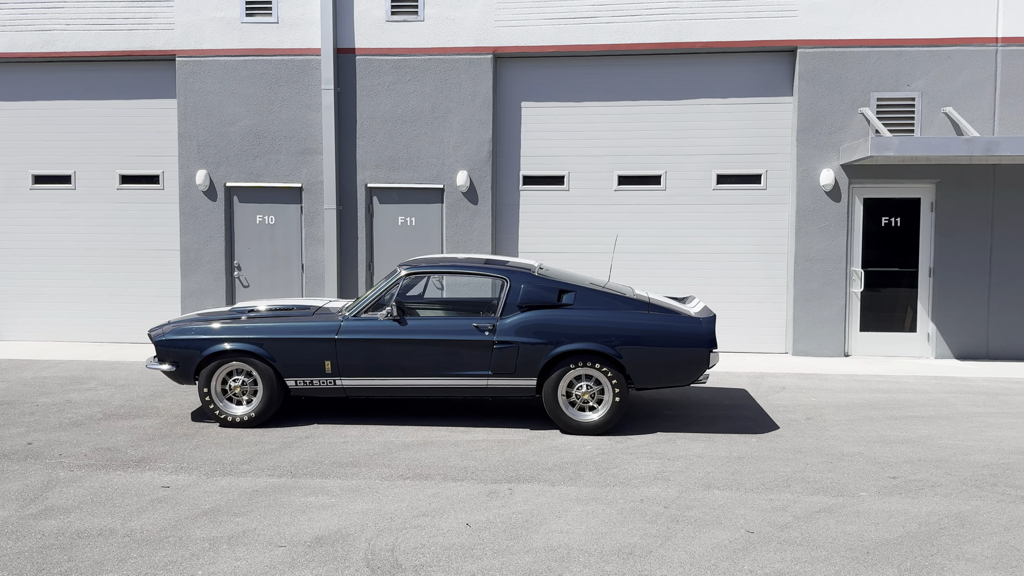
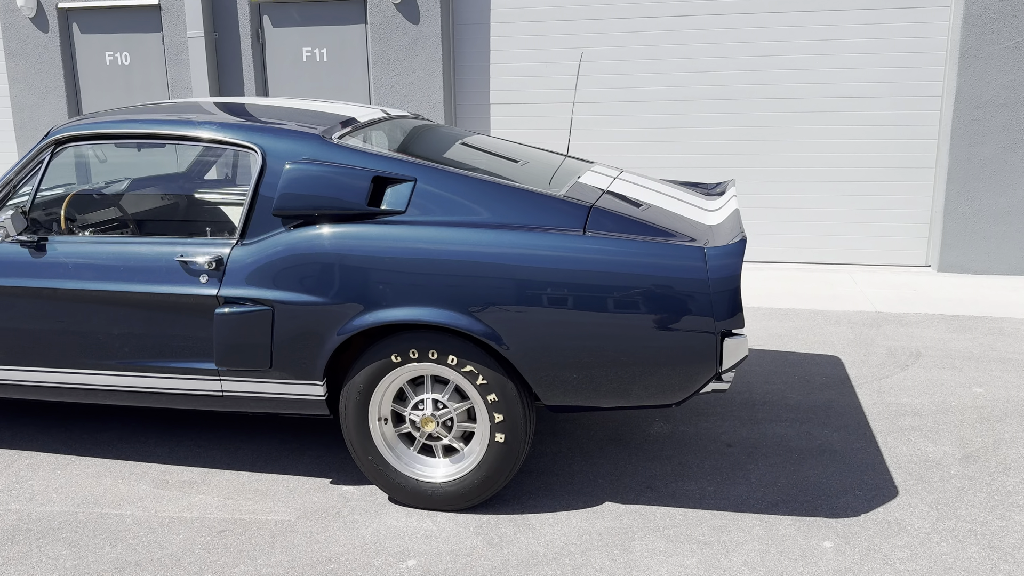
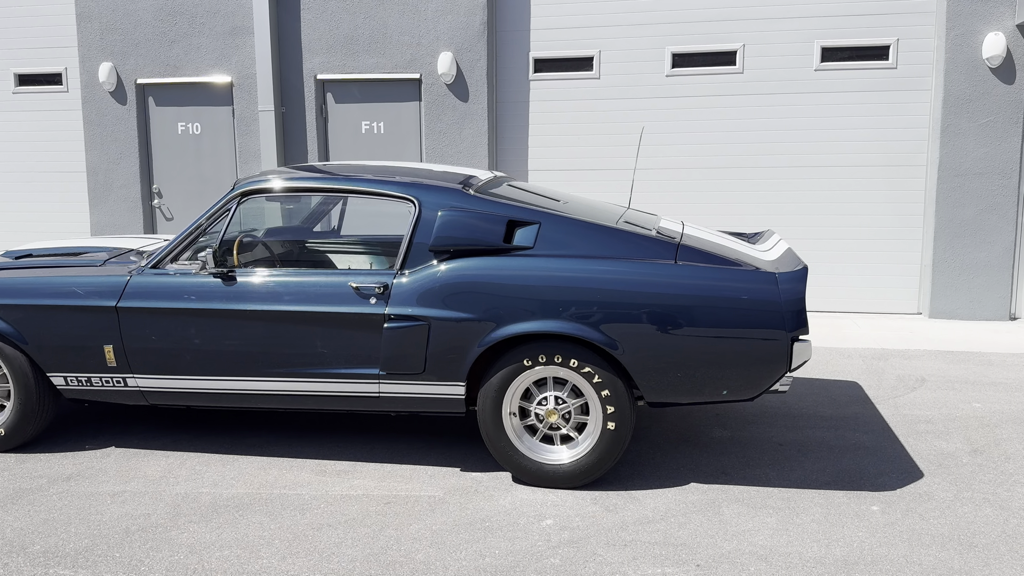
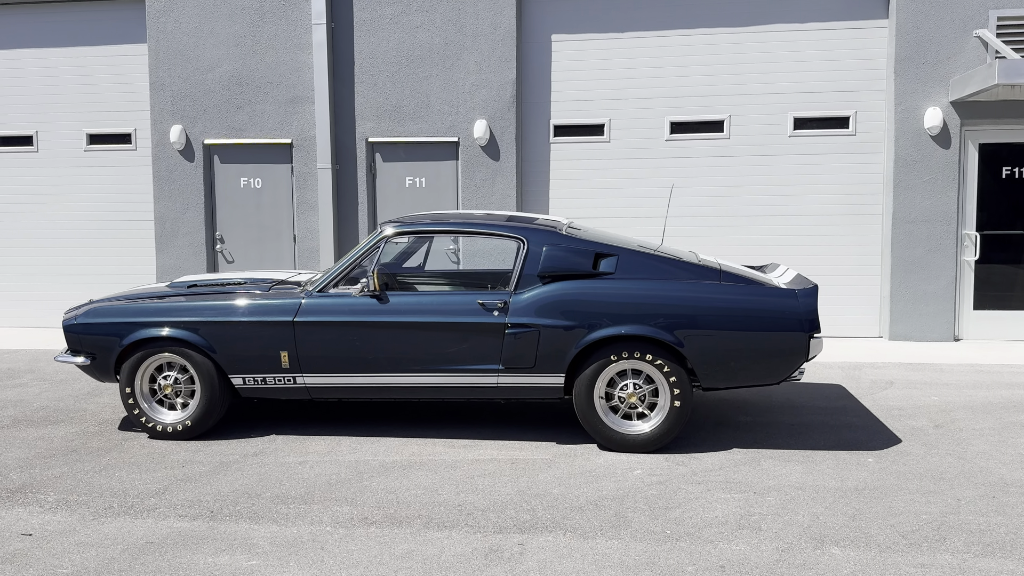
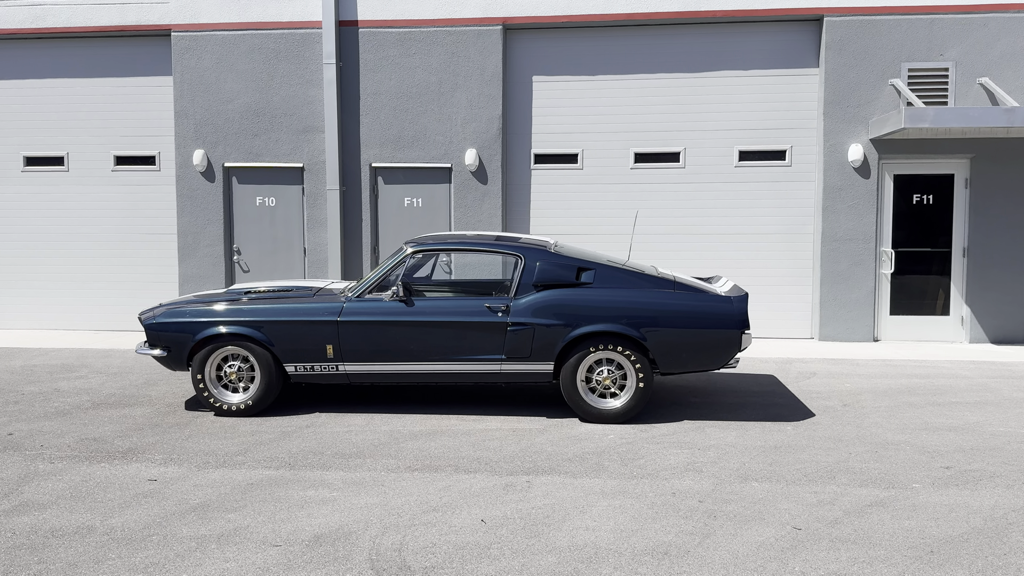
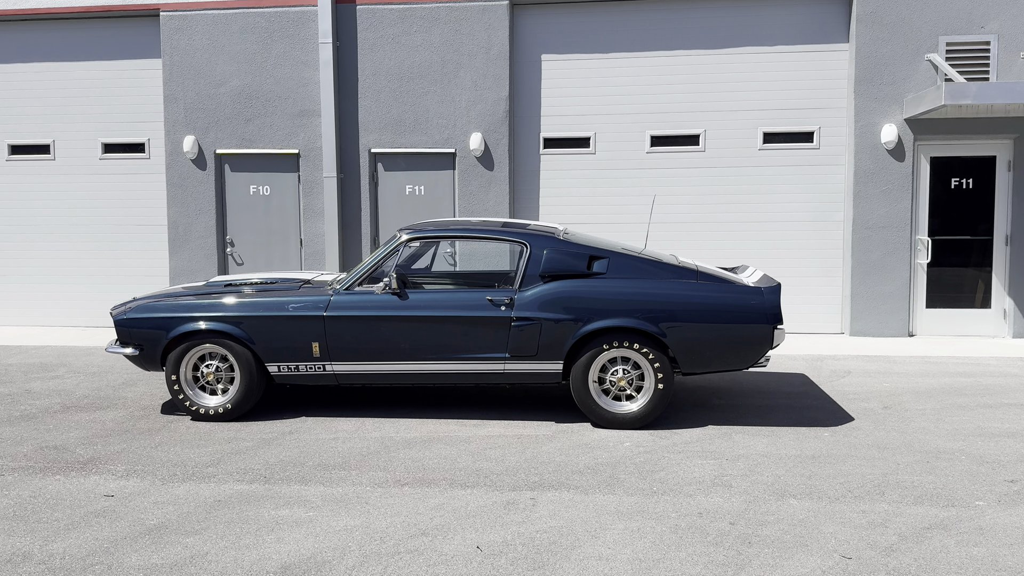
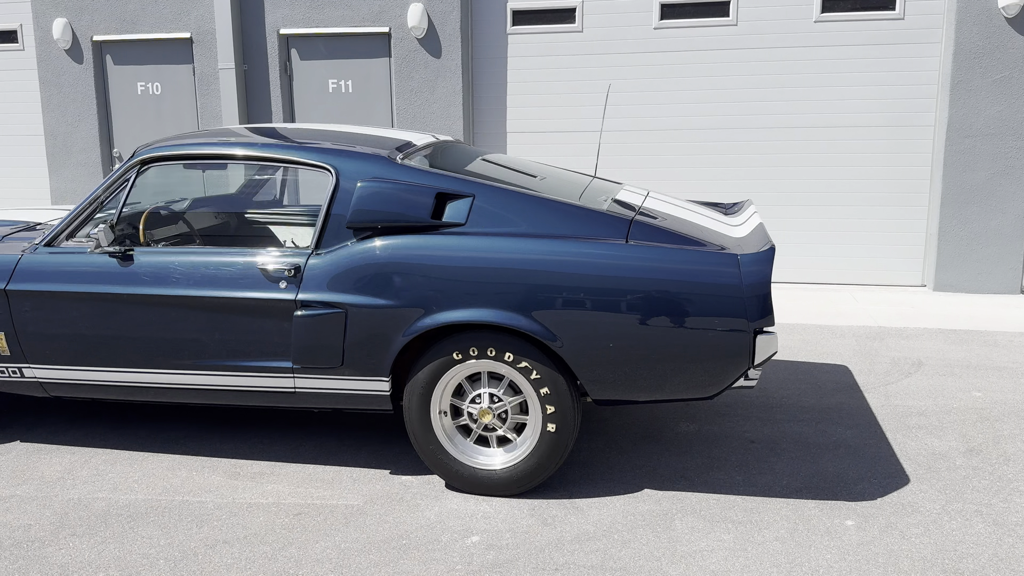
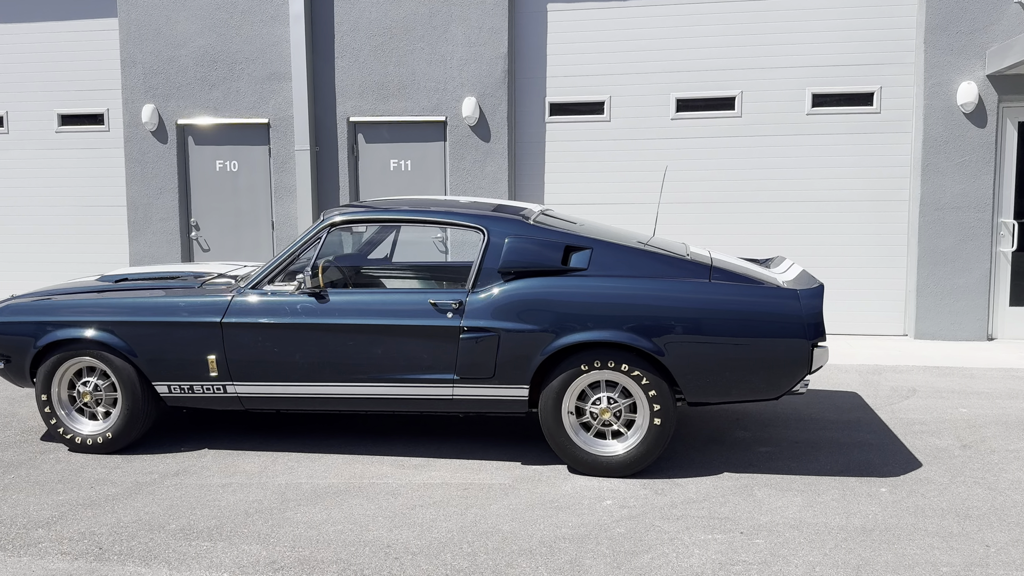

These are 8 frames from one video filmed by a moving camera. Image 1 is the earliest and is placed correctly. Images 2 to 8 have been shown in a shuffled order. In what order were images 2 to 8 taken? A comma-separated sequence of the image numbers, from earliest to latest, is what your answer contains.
5, 6, 4, 8, 3, 7, 2
